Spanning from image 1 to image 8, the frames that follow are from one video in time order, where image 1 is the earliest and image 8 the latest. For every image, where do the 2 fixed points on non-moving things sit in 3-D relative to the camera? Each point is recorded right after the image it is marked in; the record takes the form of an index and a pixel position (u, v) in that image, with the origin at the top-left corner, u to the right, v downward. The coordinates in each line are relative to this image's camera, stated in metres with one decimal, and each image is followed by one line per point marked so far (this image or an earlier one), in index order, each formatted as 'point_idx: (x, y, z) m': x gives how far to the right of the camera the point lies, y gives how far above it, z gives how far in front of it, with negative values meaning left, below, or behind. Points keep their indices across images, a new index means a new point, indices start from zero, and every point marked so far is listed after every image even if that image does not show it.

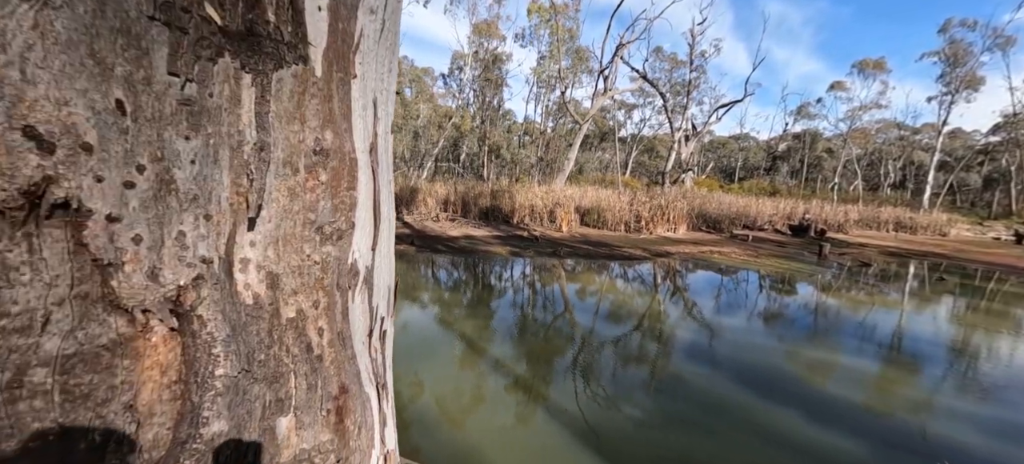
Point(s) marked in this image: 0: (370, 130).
0: (-0.2, +0.1, +0.6) m
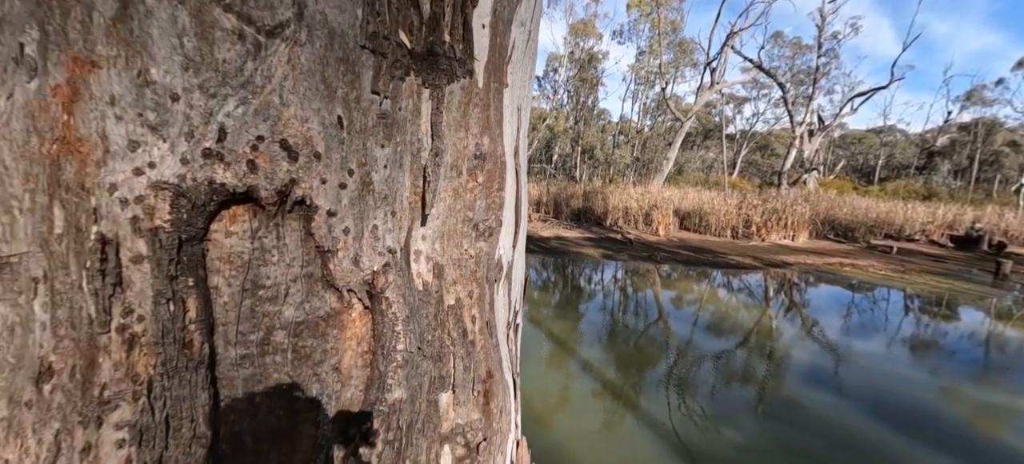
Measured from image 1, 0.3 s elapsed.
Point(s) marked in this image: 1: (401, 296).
0: (0.0, +0.2, +0.7) m
1: (-0.1, -0.1, +0.5) m
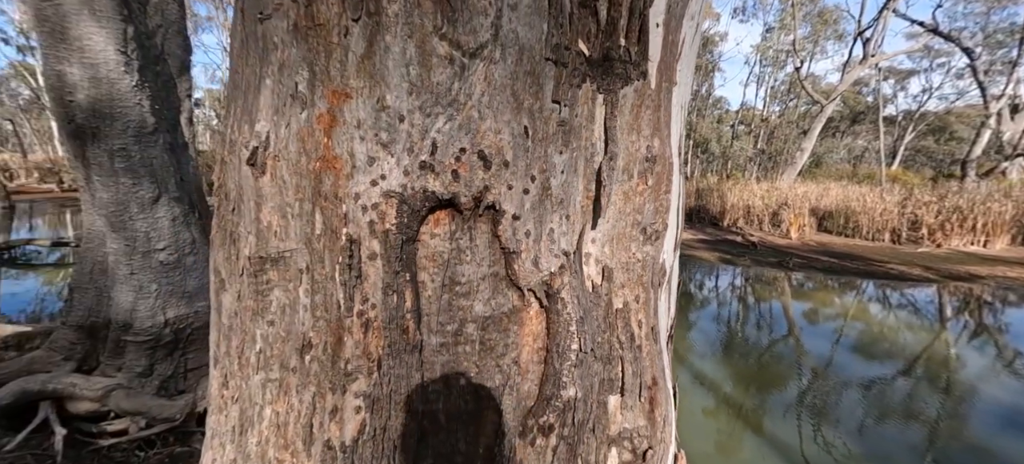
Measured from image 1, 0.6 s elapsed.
0: (+0.3, +0.1, +0.6) m
1: (+0.1, -0.1, +0.5) m
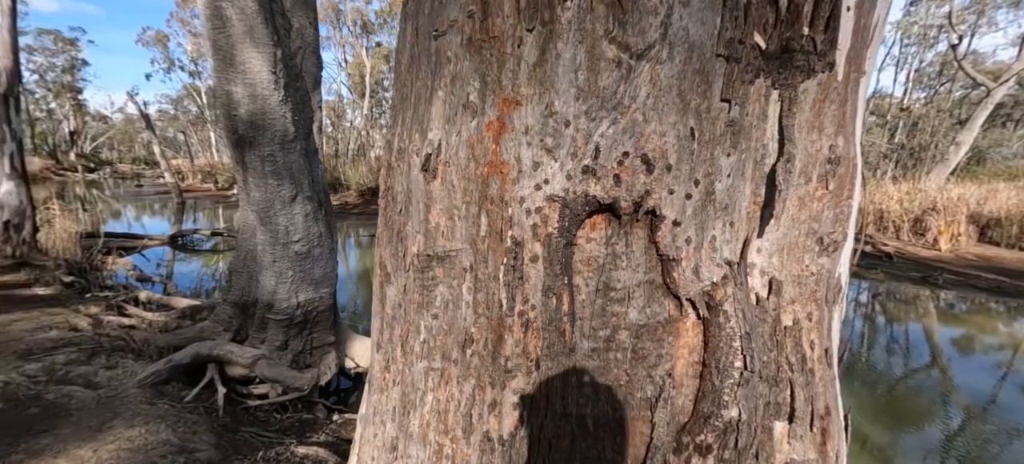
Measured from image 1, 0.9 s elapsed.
0: (+0.5, +0.1, +0.6) m
1: (+0.3, -0.1, +0.5) m
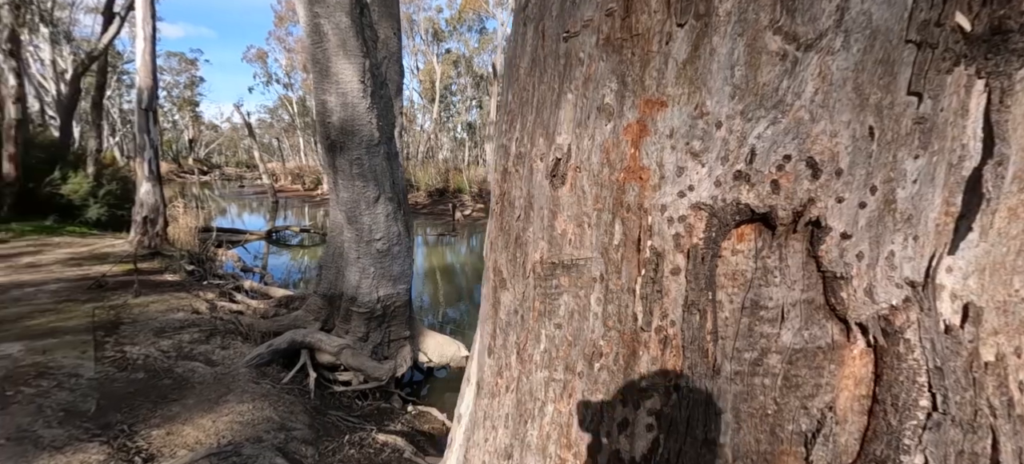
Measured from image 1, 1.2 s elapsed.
0: (+0.6, +0.1, +0.5) m
1: (+0.4, -0.1, +0.4) m
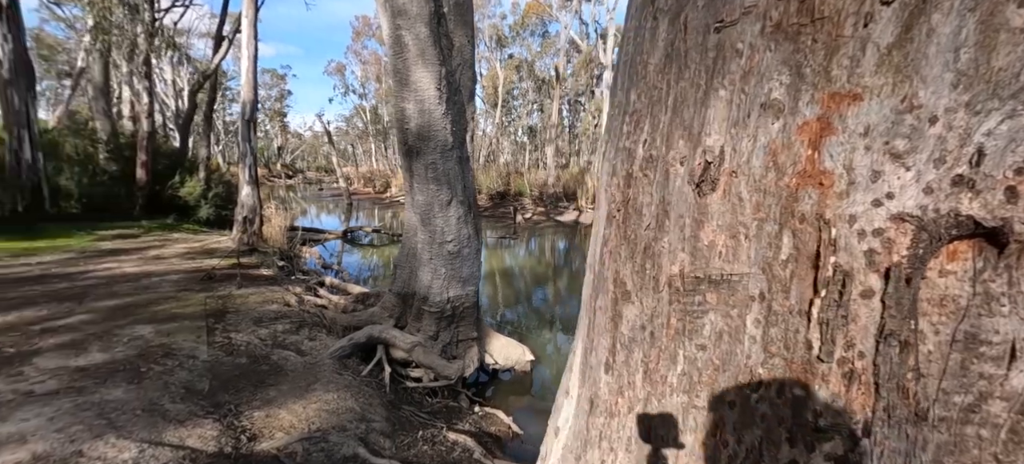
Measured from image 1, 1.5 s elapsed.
0: (+0.8, +0.1, +0.3) m
1: (+0.5, -0.1, +0.3) m
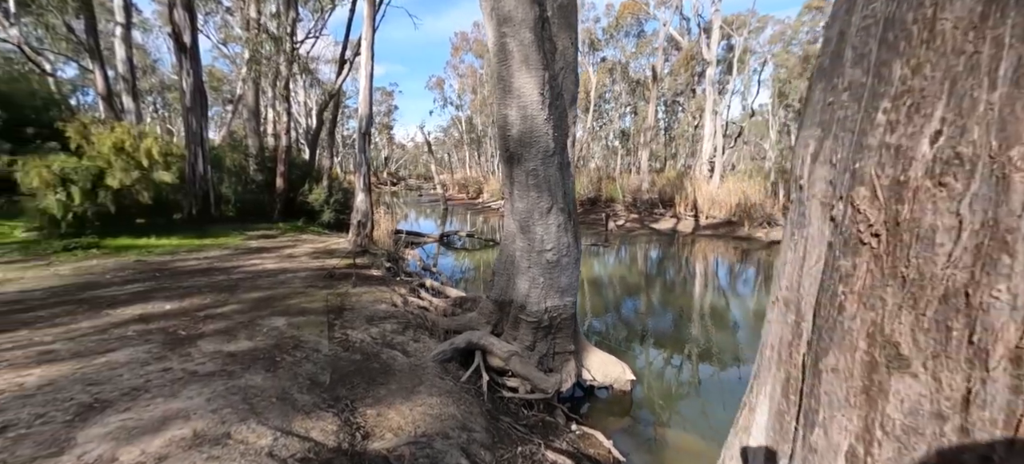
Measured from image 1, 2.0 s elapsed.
0: (+0.9, 0.0, 0.0) m
1: (+0.7, -0.2, +0.1) m
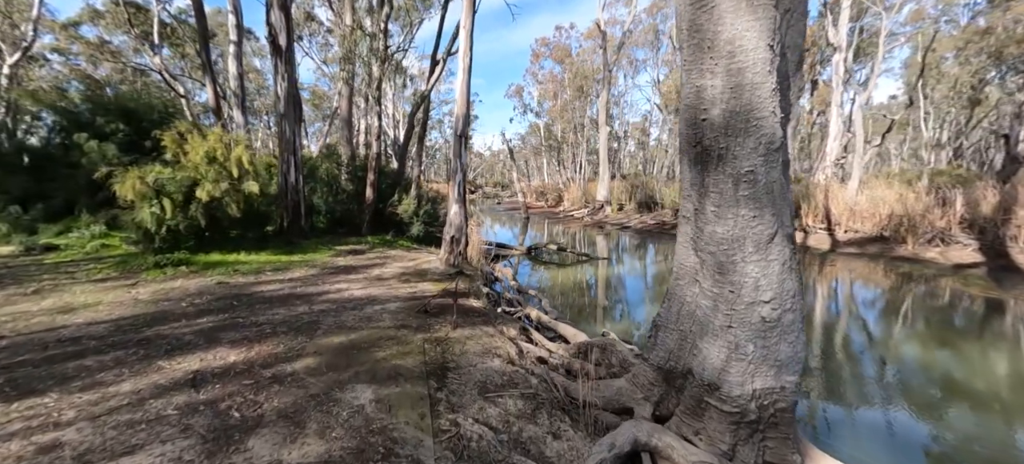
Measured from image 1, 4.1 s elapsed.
0: (+1.4, -0.1, -1.6) m
1: (+1.2, -0.3, -1.6) m
